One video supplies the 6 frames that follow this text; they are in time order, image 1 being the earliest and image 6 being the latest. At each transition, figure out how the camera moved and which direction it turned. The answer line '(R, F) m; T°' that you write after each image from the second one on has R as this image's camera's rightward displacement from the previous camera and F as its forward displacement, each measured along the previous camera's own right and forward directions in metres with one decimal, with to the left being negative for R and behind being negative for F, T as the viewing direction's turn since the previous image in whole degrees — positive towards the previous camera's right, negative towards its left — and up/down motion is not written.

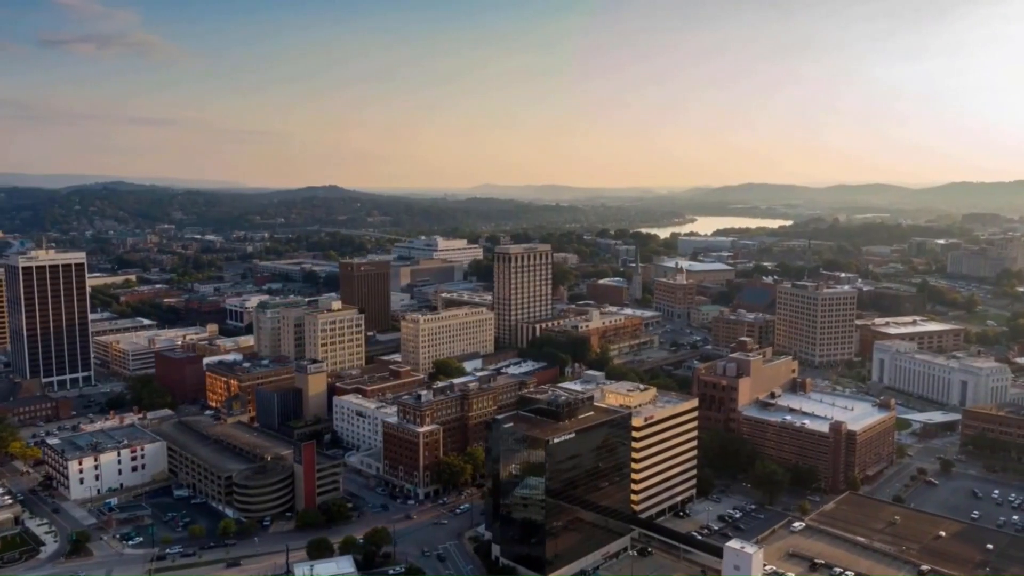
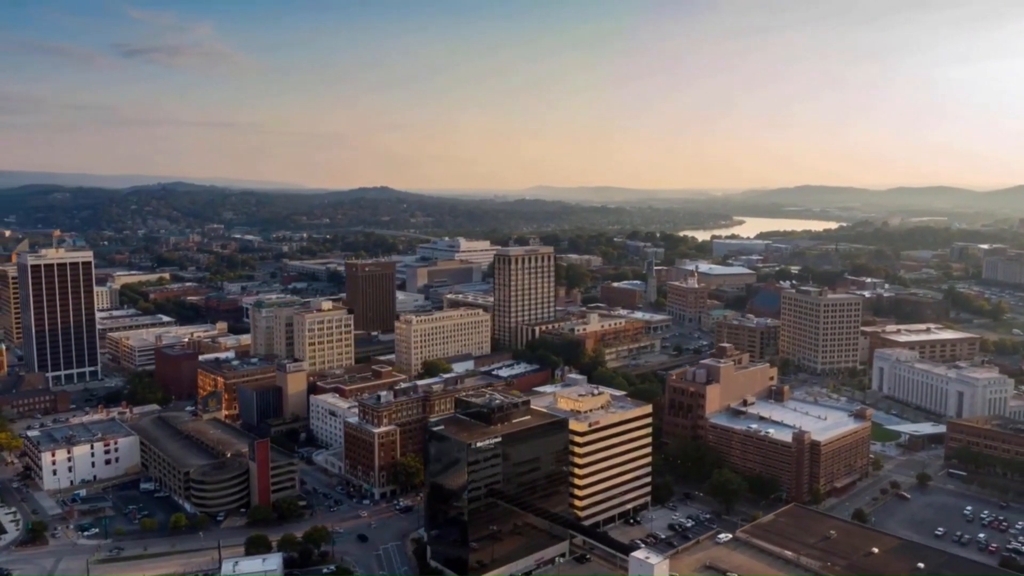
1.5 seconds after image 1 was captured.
(+4.2, +0.2) m; -4°
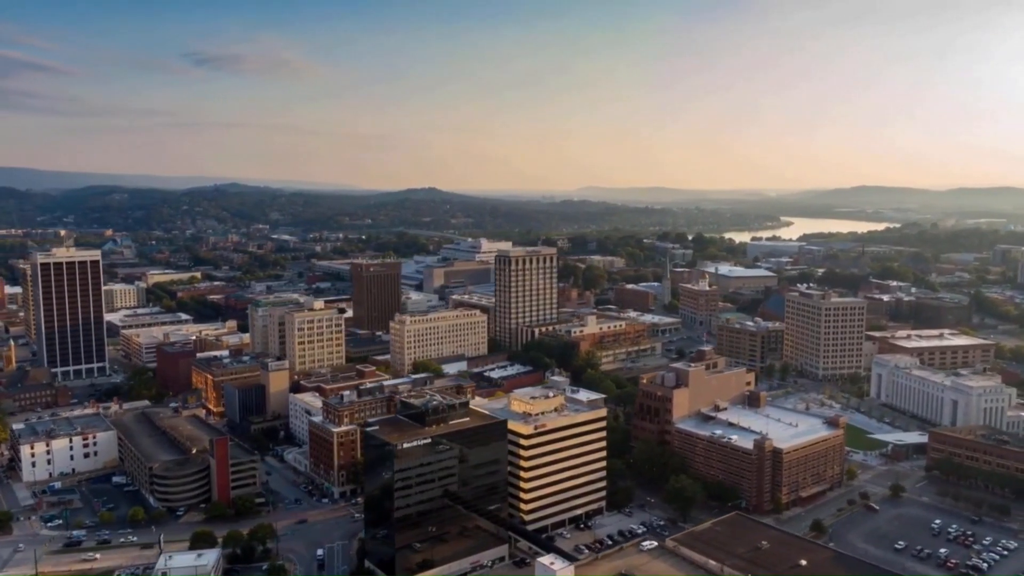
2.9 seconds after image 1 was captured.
(+4.0, +0.2) m; -4°
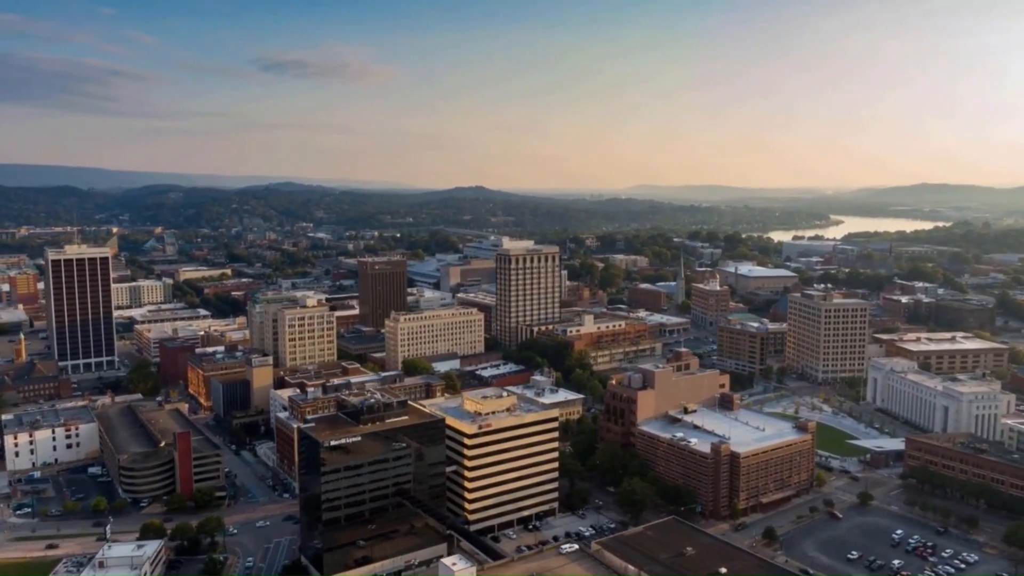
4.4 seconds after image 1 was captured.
(+4.0, +0.3) m; -4°
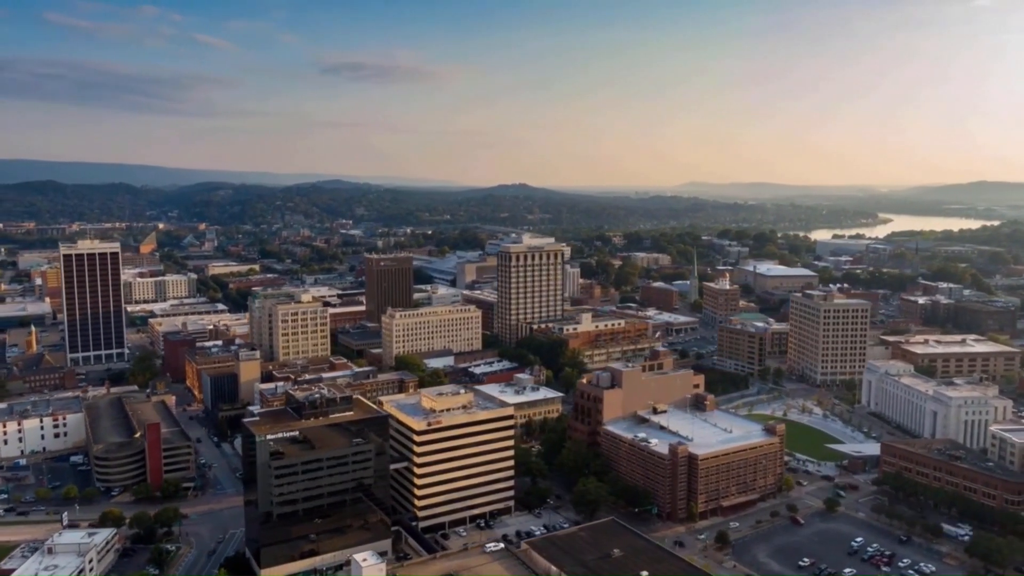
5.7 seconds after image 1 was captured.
(+3.7, +0.2) m; -3°
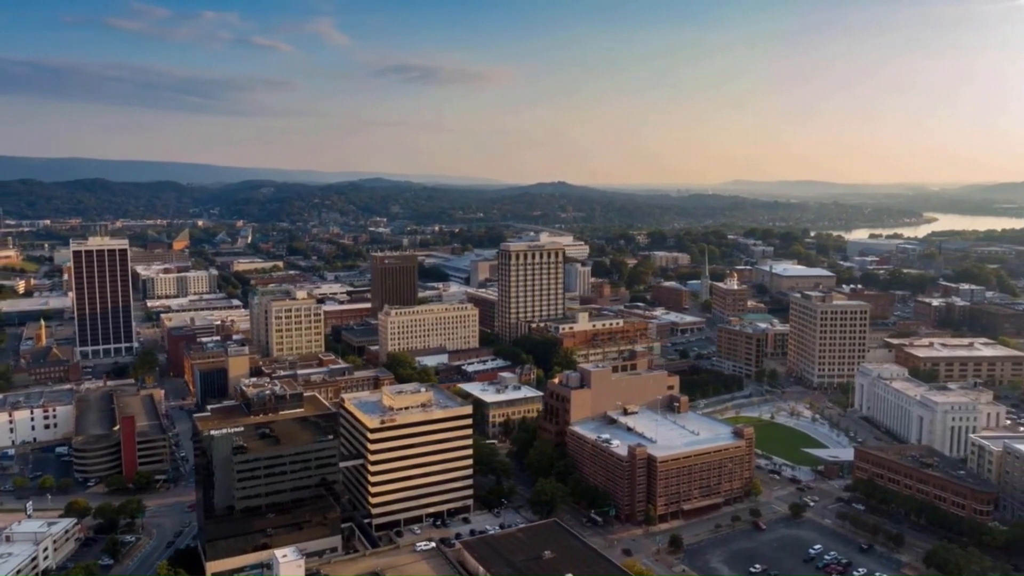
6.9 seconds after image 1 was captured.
(+3.3, +0.2) m; -3°
